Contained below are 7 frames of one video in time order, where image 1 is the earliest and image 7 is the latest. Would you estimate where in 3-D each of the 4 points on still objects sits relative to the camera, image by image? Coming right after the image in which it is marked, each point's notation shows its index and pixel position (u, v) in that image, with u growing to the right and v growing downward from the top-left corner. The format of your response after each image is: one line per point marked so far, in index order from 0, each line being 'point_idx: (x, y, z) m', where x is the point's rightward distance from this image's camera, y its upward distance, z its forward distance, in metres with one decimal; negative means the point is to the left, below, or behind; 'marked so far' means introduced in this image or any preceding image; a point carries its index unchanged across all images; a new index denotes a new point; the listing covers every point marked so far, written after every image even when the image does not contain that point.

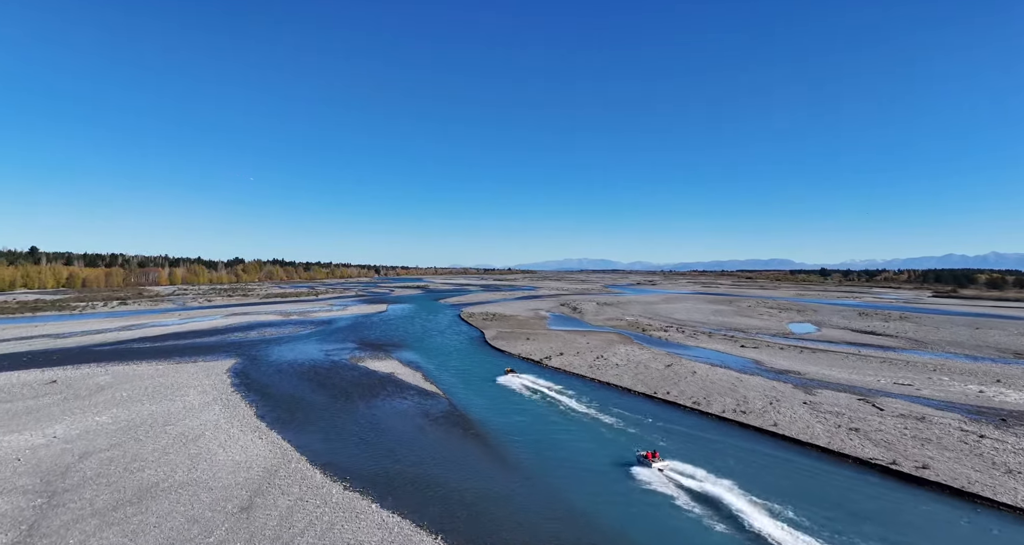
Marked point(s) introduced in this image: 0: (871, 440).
0: (+9.0, -4.2, +12.5) m
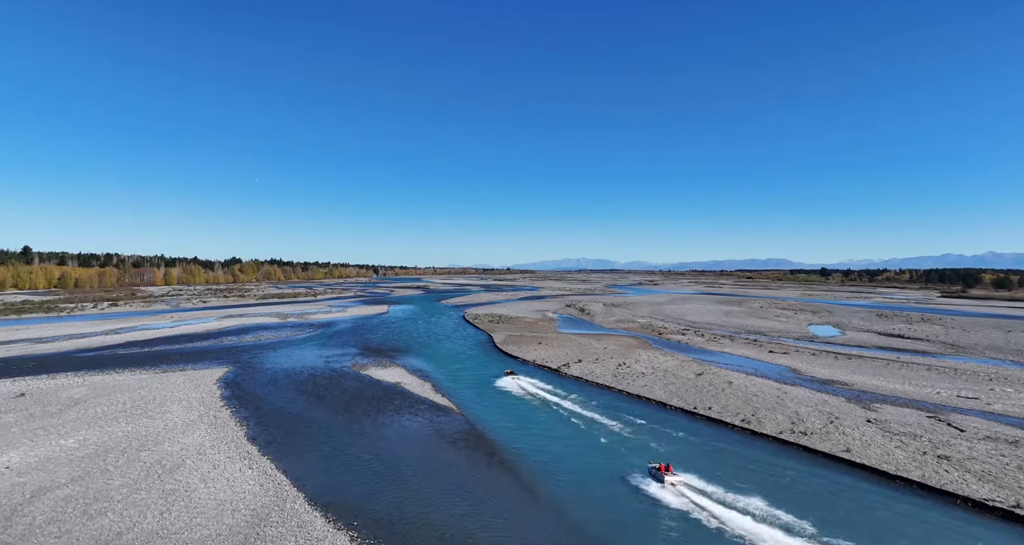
0: (+9.7, -4.2, +10.6) m
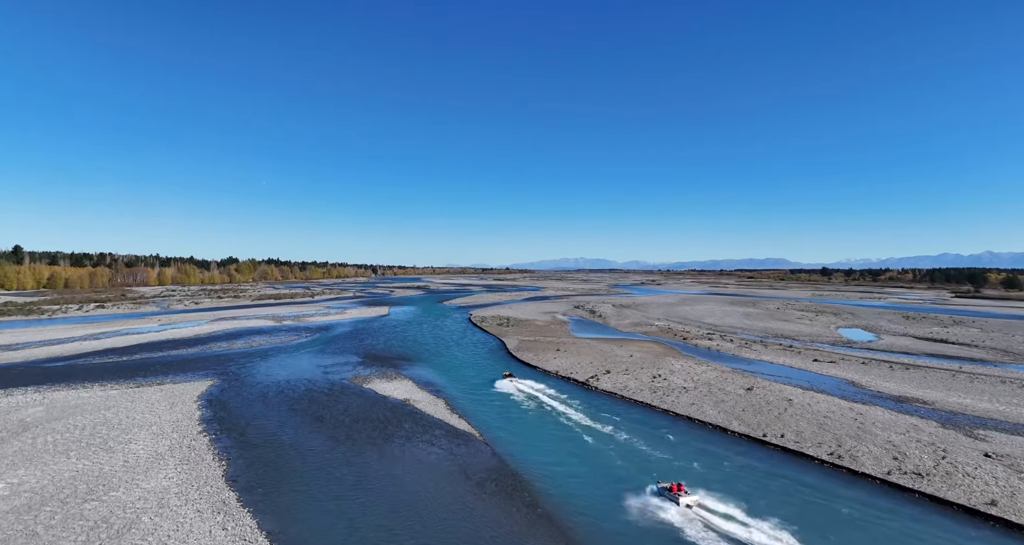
0: (+10.6, -4.2, +8.1) m
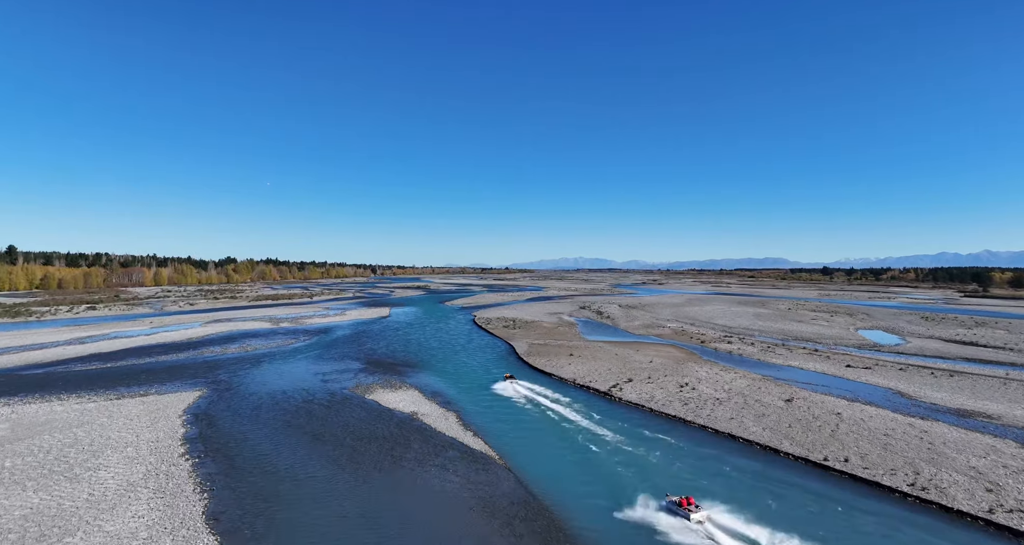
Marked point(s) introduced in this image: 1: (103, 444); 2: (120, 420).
0: (+11.2, -4.2, +6.5) m
1: (-10.2, -4.3, +12.5) m
2: (-11.4, -4.3, +14.5) m
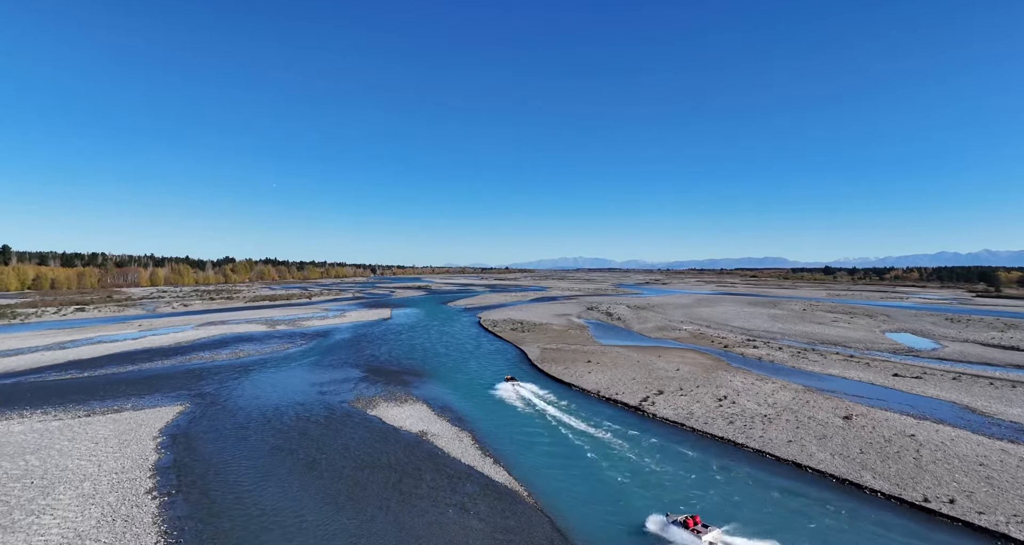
0: (+11.9, -4.3, +4.5) m
1: (-9.6, -4.3, +10.5) m
2: (-10.7, -4.3, +12.5) m
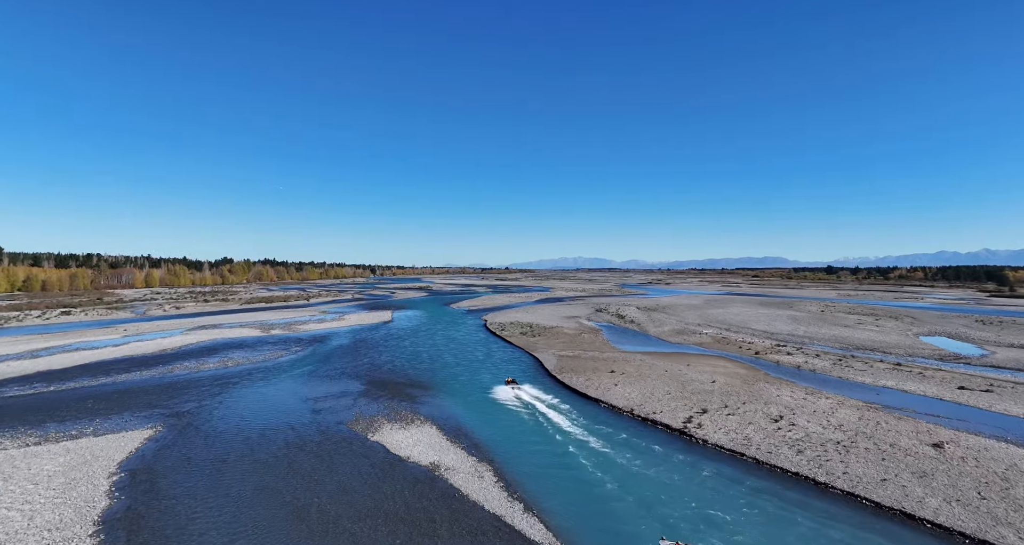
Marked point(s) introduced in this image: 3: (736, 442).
0: (+12.6, -4.3, +2.2) m
1: (-8.9, -4.3, +8.2) m
2: (-10.1, -4.3, +10.2) m
3: (+5.8, -4.4, +13.0) m
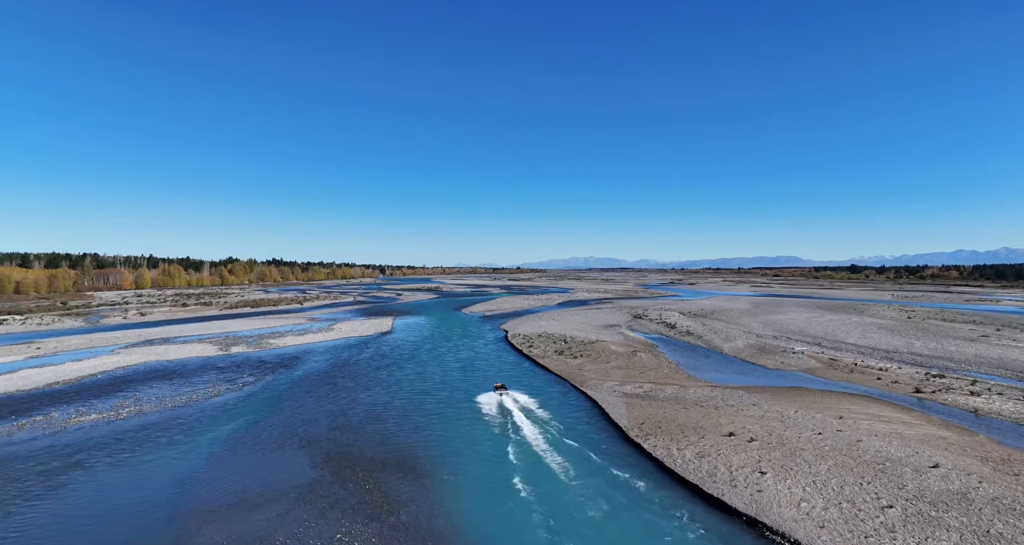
0: (+13.6, -4.2, -6.7) m
1: (-7.8, -4.3, -0.2) m
2: (-8.9, -4.3, +1.7) m
3: (+7.0, -4.4, +4.2) m
